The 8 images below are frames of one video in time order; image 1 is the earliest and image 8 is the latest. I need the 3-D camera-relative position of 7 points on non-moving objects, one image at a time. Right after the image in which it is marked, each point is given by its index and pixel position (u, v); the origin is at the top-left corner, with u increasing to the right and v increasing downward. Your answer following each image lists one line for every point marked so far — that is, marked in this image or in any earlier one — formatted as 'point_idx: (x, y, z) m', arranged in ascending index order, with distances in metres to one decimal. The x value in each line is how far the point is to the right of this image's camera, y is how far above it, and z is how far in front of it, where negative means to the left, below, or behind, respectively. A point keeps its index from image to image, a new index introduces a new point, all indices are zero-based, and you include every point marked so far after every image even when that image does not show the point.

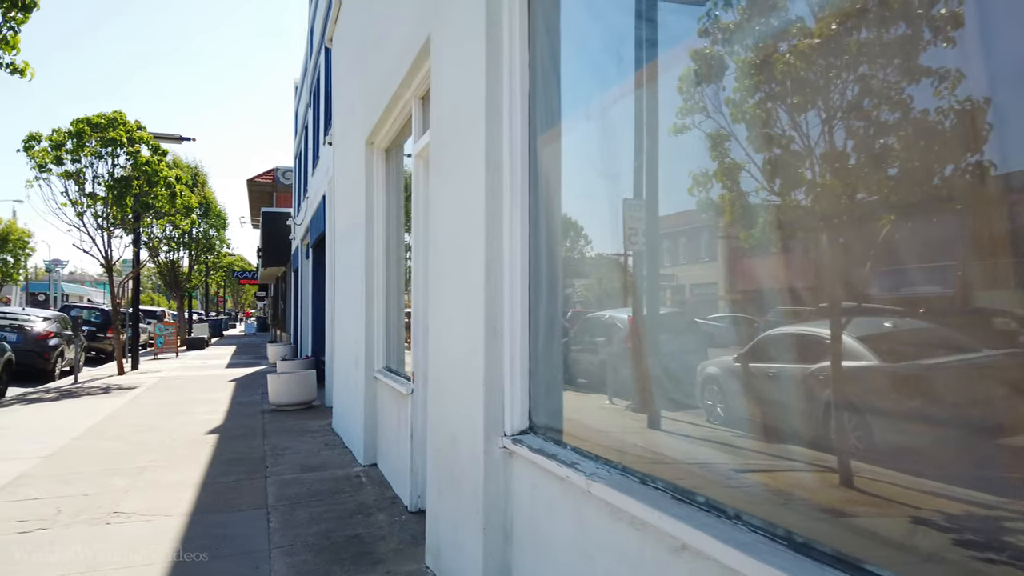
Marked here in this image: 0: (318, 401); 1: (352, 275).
0: (-3.0, -1.7, +11.6) m
1: (-1.7, +0.1, +7.8) m
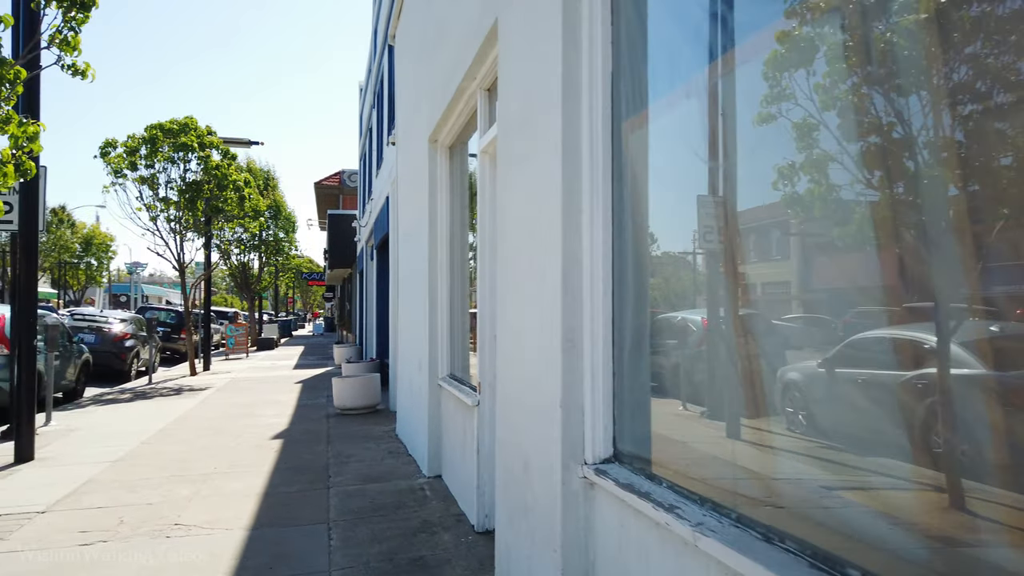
0: (-2.0, -1.8, +11.5) m
1: (-1.0, +0.1, +7.6) m
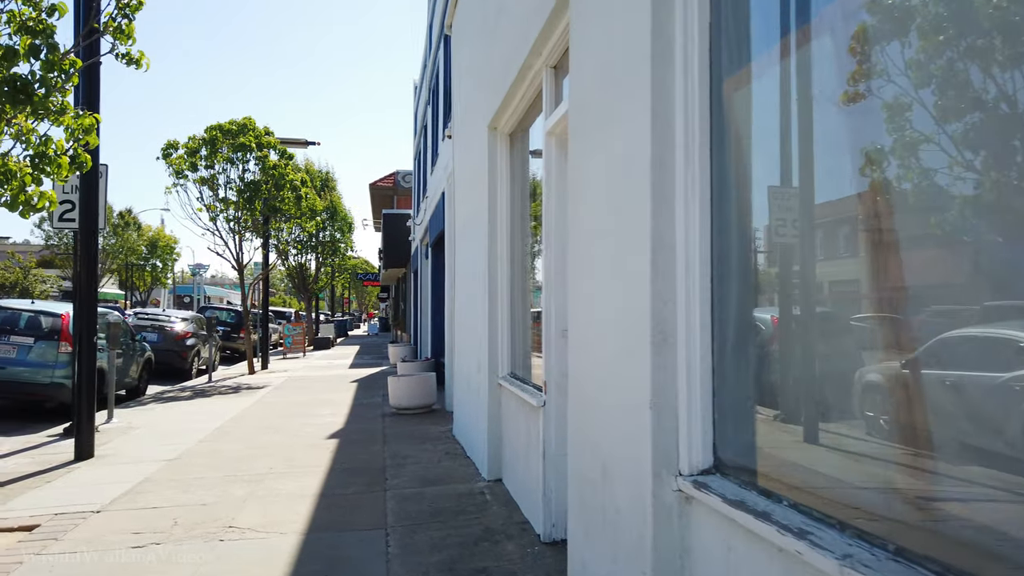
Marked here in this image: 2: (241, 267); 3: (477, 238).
0: (-1.1, -1.7, +11.2) m
1: (-0.4, +0.1, +7.3) m
2: (-7.1, +0.6, +19.7) m
3: (-0.3, +0.5, +6.9) m
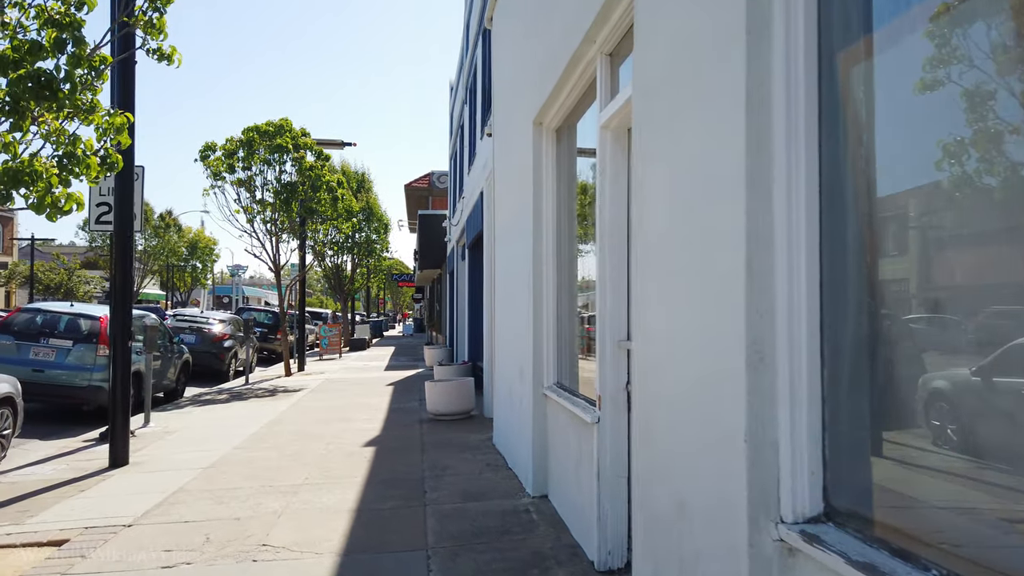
0: (-0.5, -1.8, +10.9) m
1: (0.0, +0.1, +6.9) m
2: (-6.1, +0.5, +19.6) m
3: (+0.1, +0.4, +6.6) m
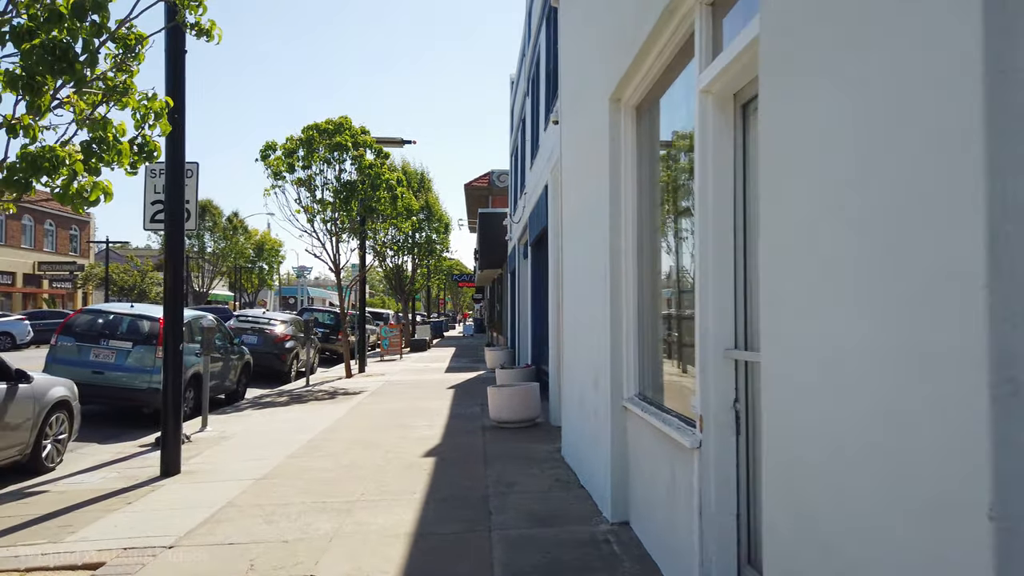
0: (+0.4, -1.8, +10.3) m
1: (+0.6, +0.1, +6.3) m
2: (-4.5, +0.5, +19.4) m
3: (+0.6, +0.4, +5.9) m
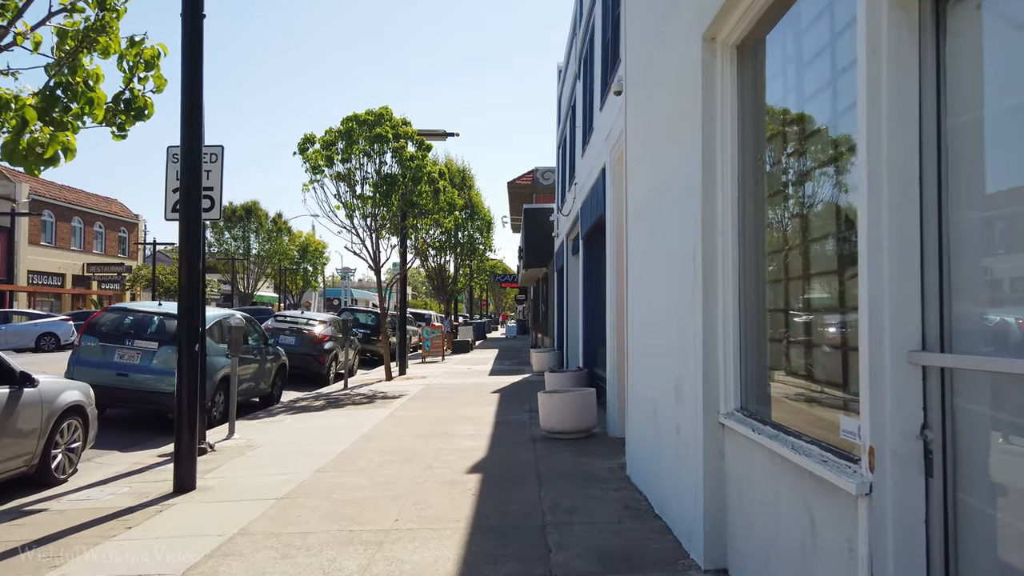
0: (+1.1, -1.7, +9.2) m
1: (+1.1, +0.2, +5.2) m
2: (-3.3, +0.5, +18.6) m
3: (+1.1, +0.5, +4.9) m
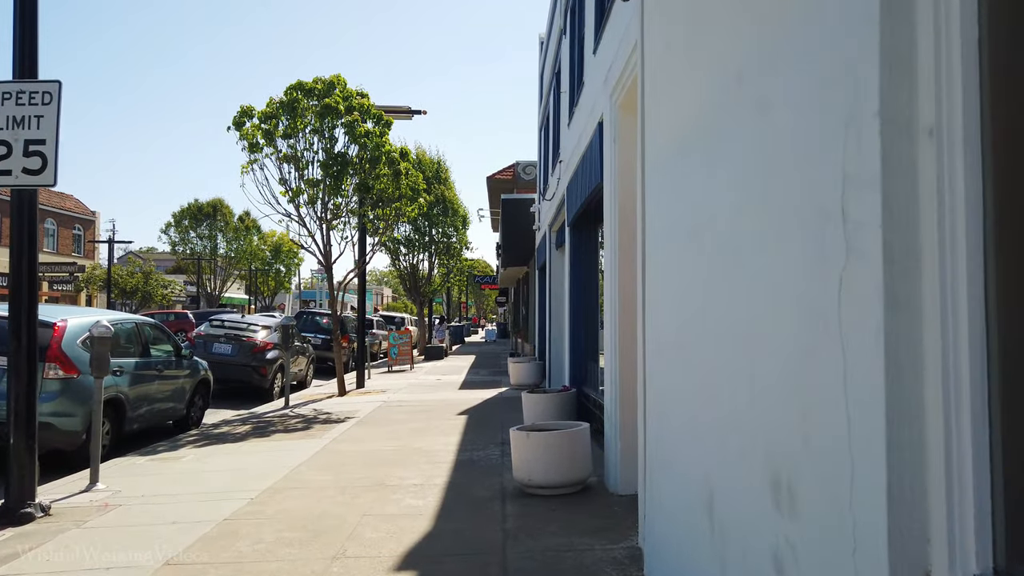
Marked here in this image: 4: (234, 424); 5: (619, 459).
0: (+0.7, -1.7, +6.8) m
1: (+0.8, +0.2, +2.8) m
2: (-3.9, +0.5, +16.1) m
3: (+0.8, +0.5, +2.4) m
4: (-4.3, -2.1, +11.5) m
5: (+0.9, -1.4, +6.1) m
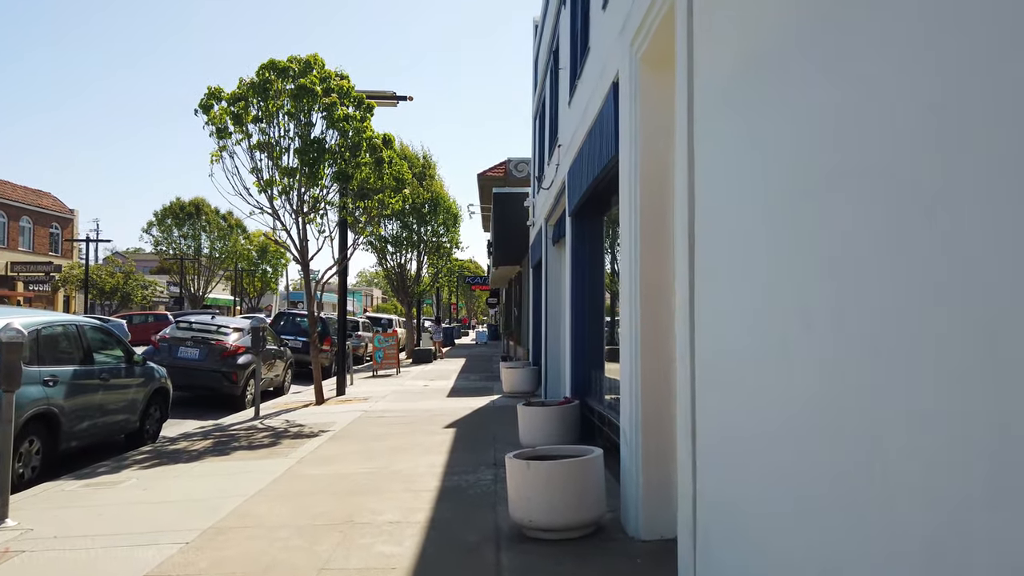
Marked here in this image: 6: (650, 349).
0: (+0.7, -1.7, +5.6) m
1: (+0.8, +0.3, +1.6) m
2: (-4.0, +0.5, +14.8) m
3: (+0.9, +0.6, +1.2) m
4: (-4.3, -2.0, +10.3) m
5: (+0.8, -1.4, +4.9) m
6: (+0.9, -0.4, +5.1) m
